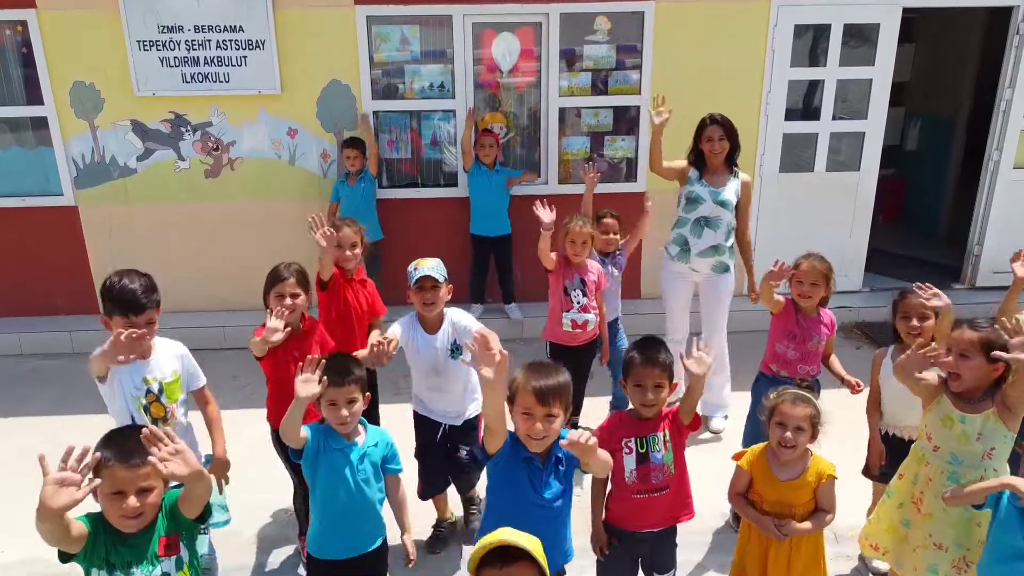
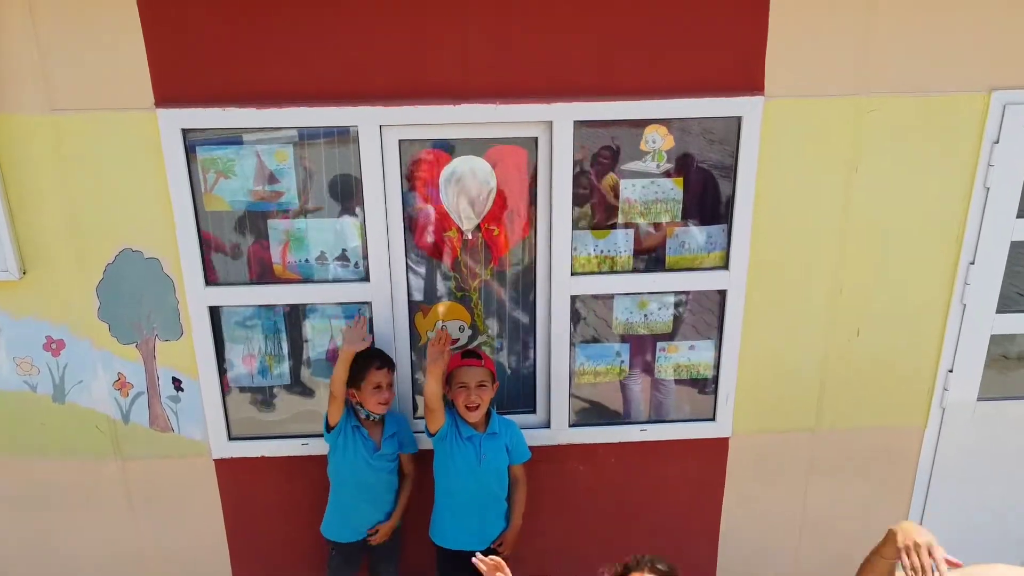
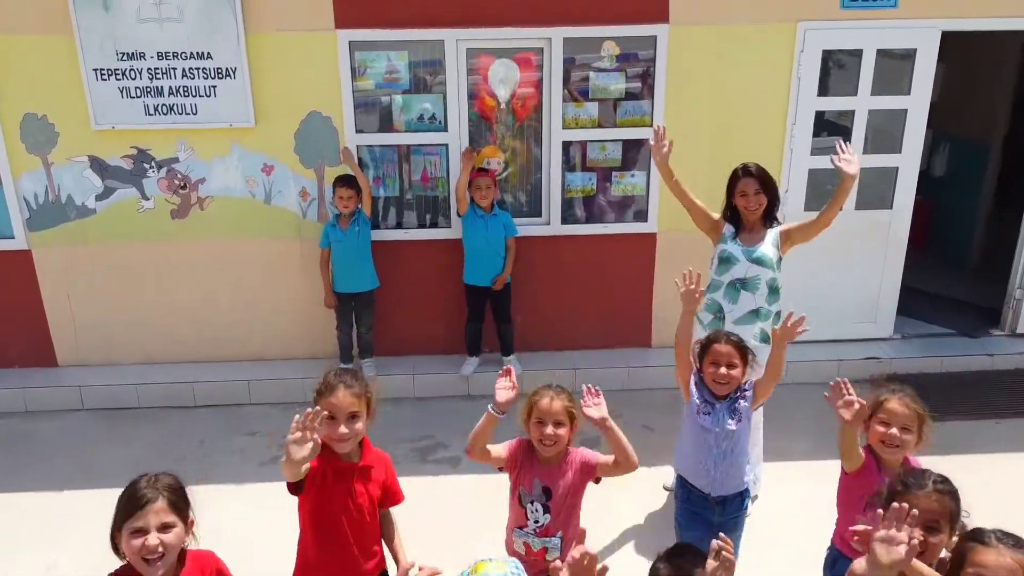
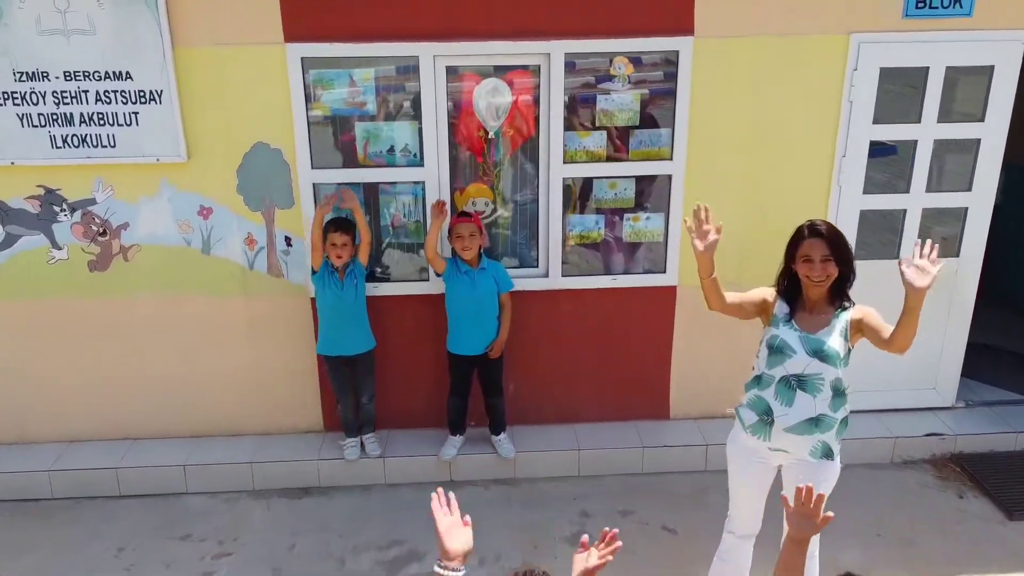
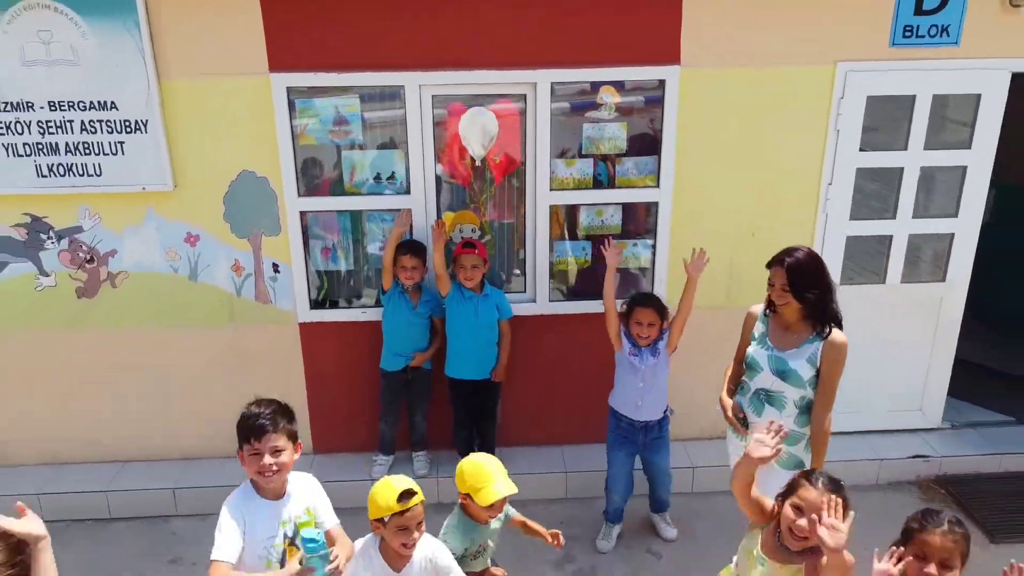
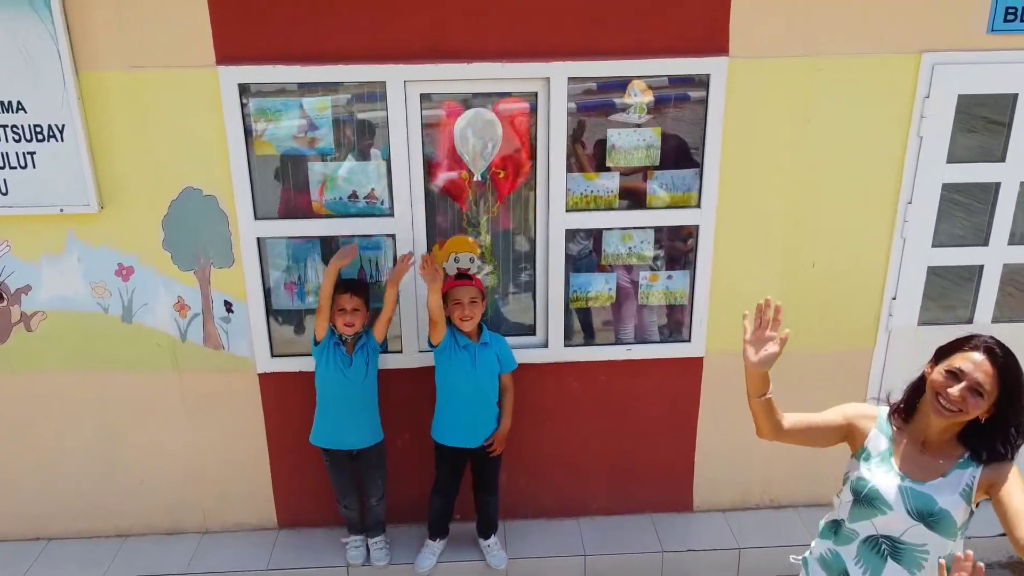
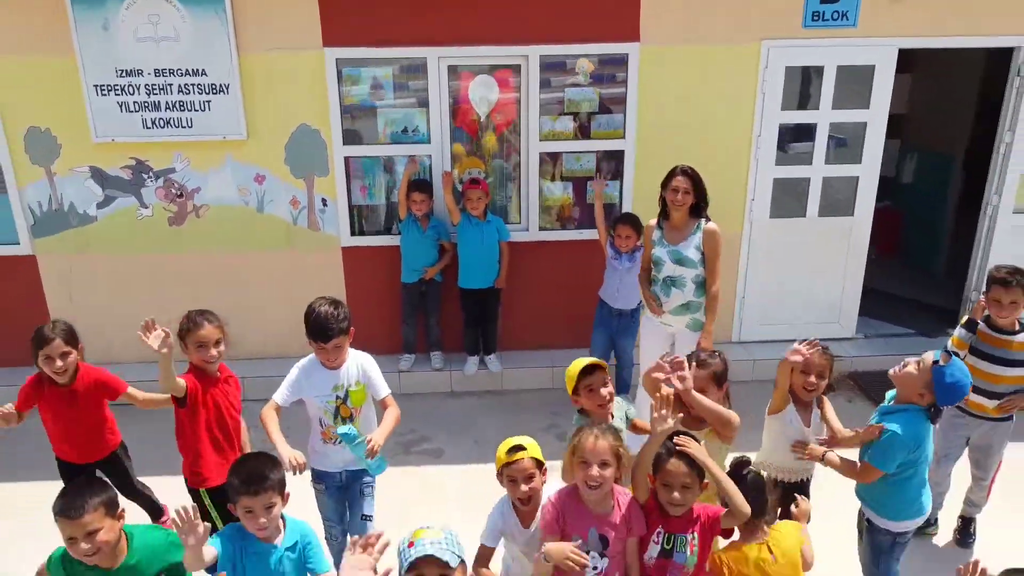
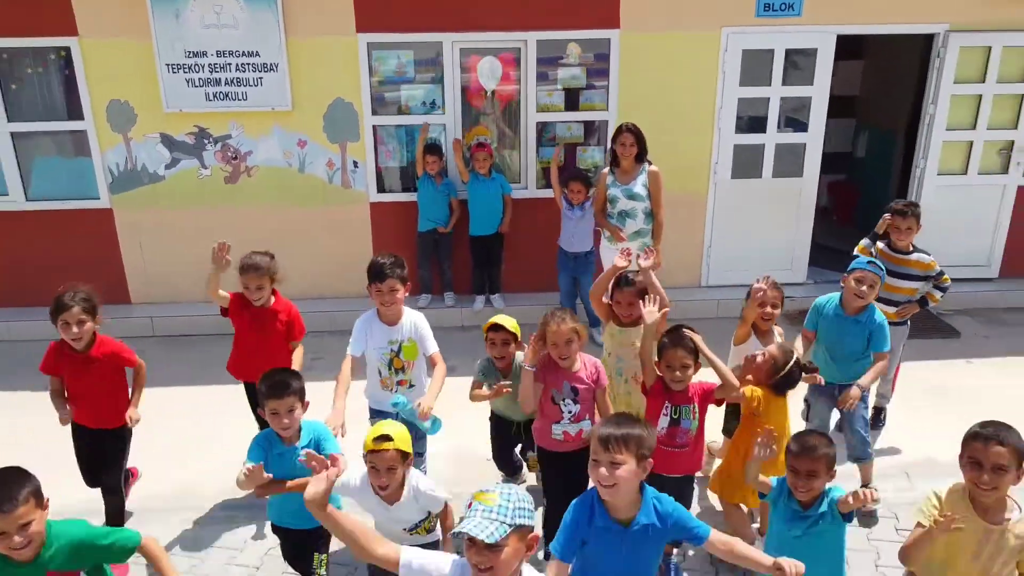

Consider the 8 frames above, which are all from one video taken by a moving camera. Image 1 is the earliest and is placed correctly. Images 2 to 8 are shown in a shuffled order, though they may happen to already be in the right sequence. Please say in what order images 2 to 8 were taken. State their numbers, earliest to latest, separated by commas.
3, 4, 6, 2, 5, 7, 8
